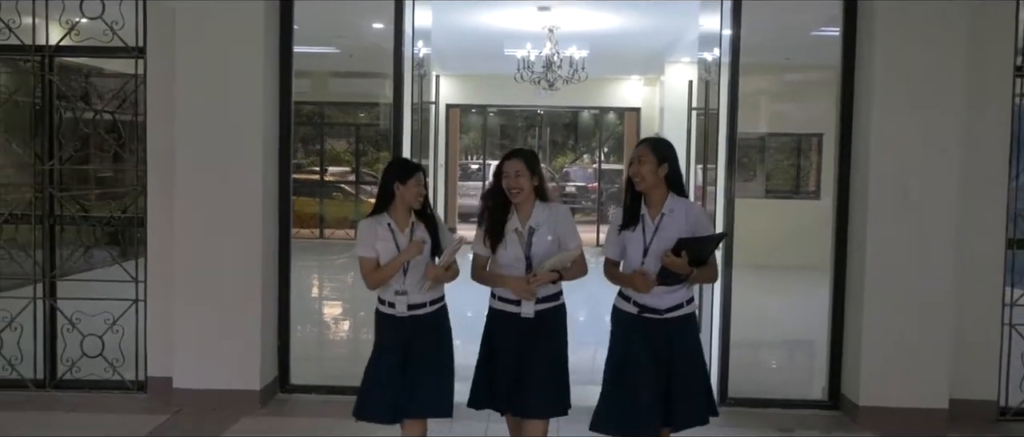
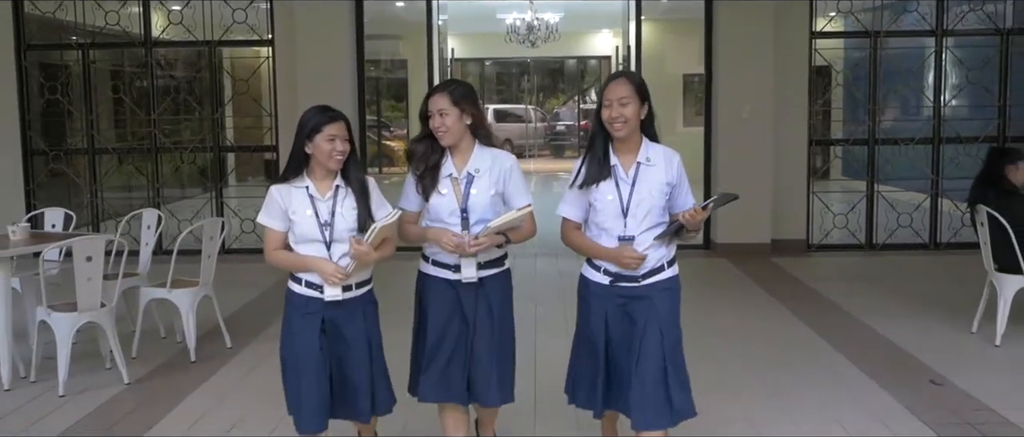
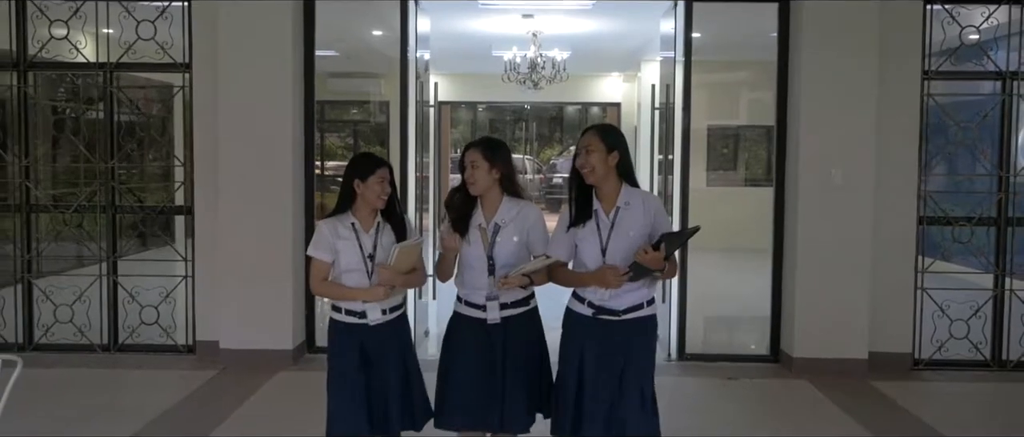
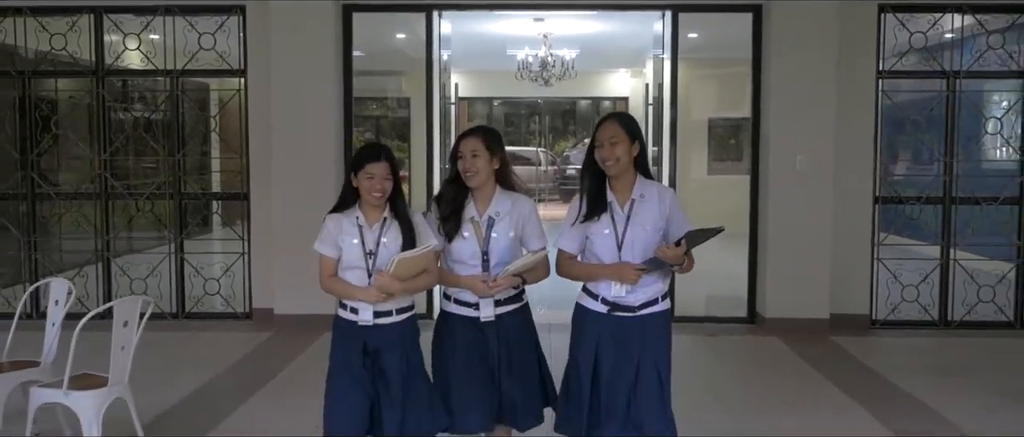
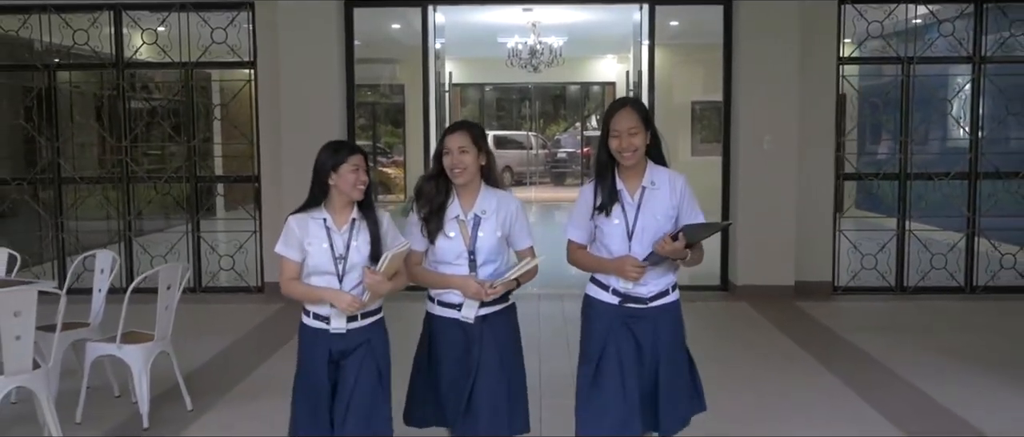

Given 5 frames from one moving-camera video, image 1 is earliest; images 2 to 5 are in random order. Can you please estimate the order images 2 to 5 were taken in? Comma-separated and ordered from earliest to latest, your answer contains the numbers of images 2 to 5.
3, 4, 5, 2
